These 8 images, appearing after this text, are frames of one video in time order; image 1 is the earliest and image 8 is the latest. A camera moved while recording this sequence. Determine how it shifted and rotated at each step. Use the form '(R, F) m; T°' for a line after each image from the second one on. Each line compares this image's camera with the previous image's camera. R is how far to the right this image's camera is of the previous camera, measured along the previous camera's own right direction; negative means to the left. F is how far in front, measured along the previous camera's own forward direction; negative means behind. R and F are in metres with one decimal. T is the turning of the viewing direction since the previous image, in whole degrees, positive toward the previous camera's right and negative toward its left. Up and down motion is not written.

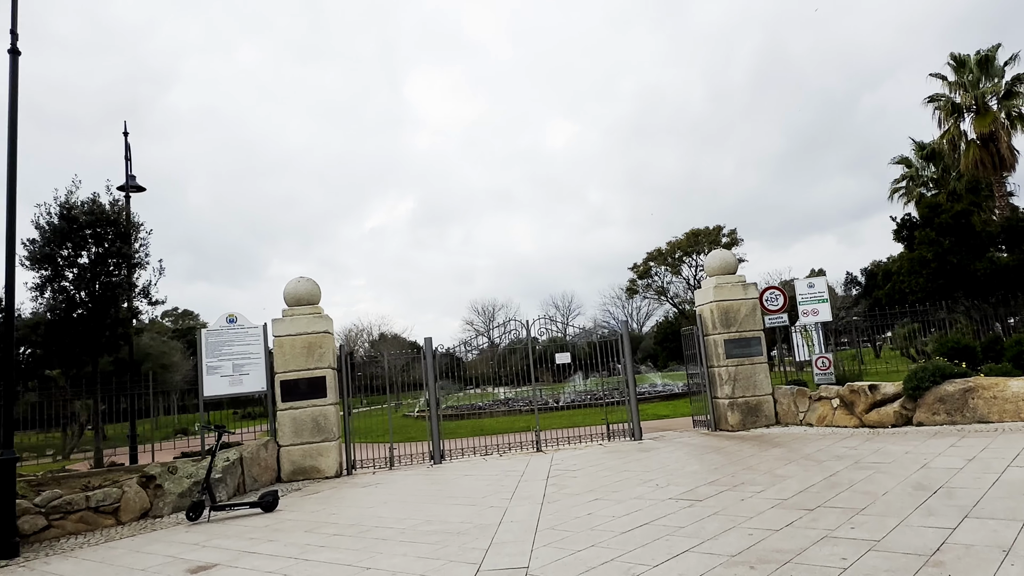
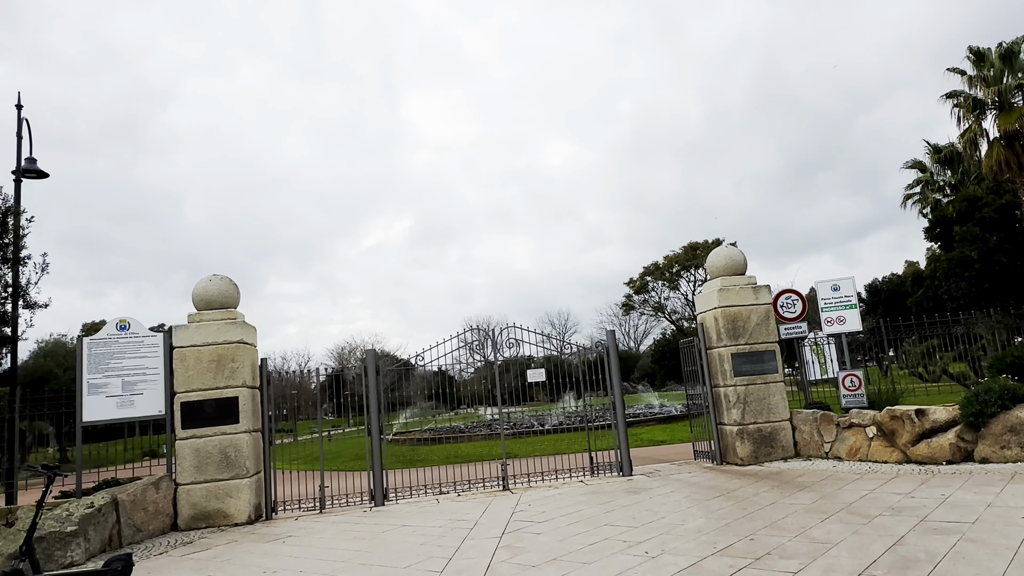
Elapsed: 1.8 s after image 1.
(+0.5, +1.9) m; 0°
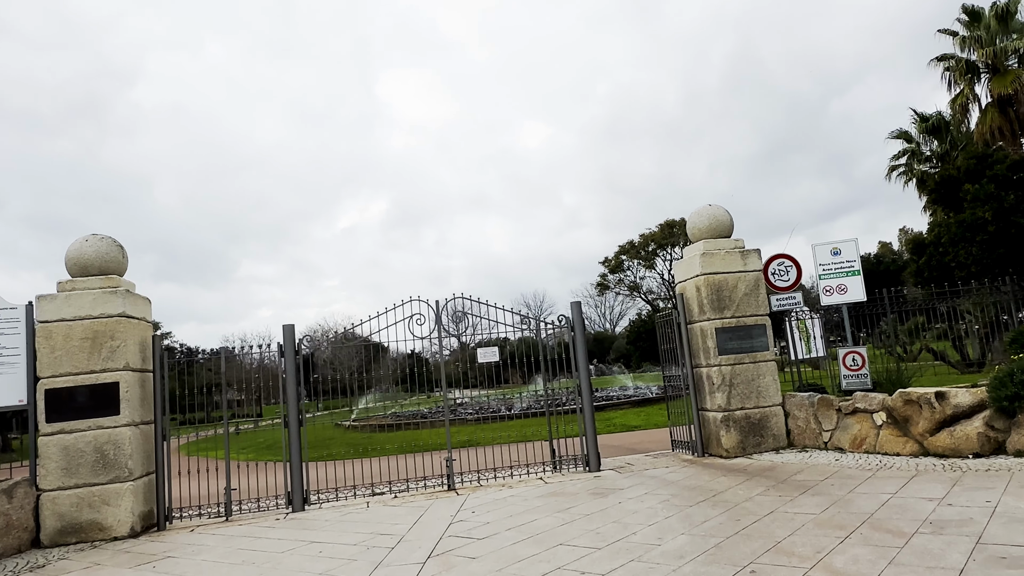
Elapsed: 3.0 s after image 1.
(+0.3, +1.4) m; +2°
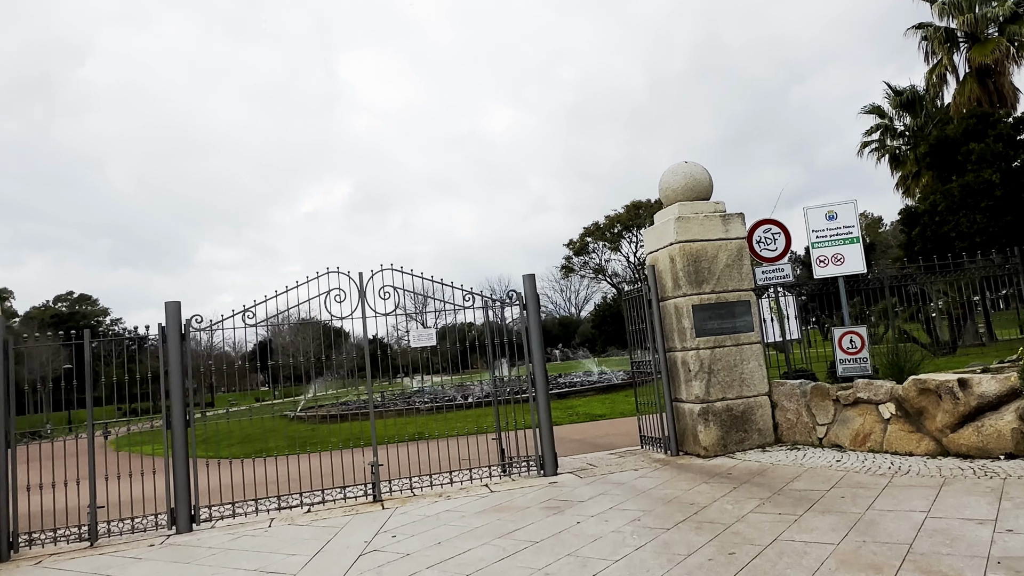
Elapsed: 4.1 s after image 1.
(+0.3, +1.3) m; +3°
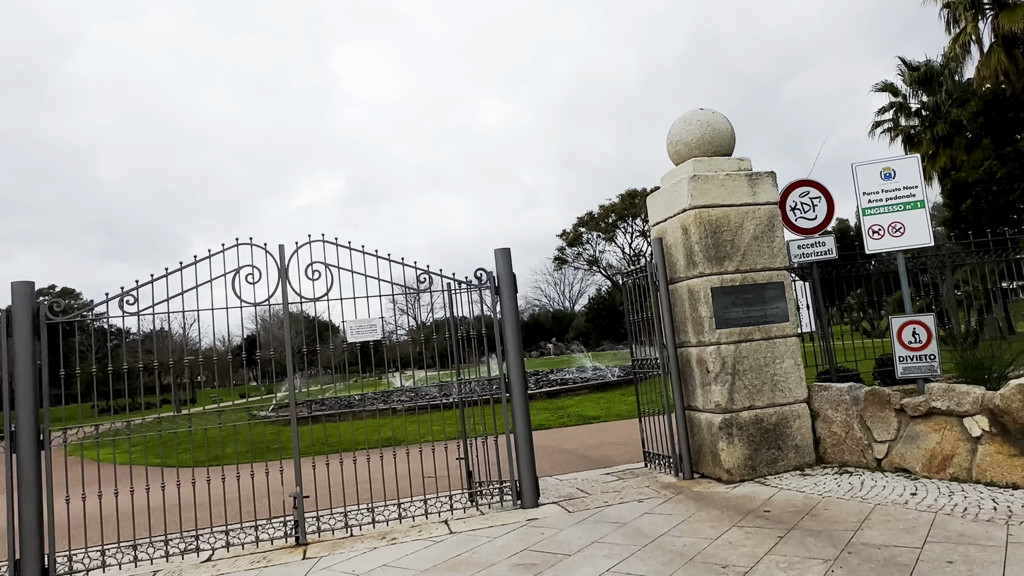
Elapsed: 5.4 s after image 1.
(+0.2, +1.5) m; 0°
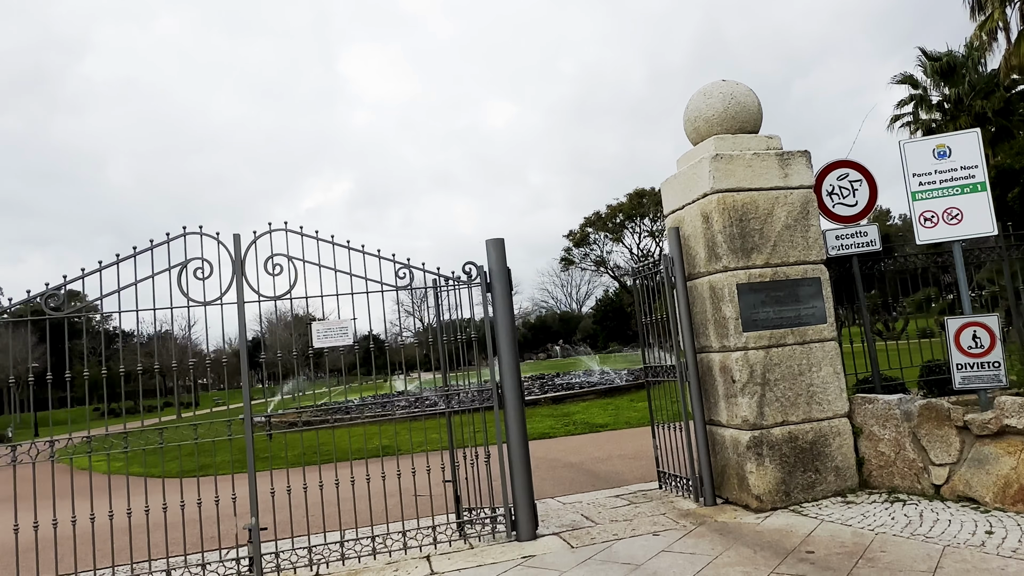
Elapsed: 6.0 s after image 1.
(+0.1, +0.7) m; -1°
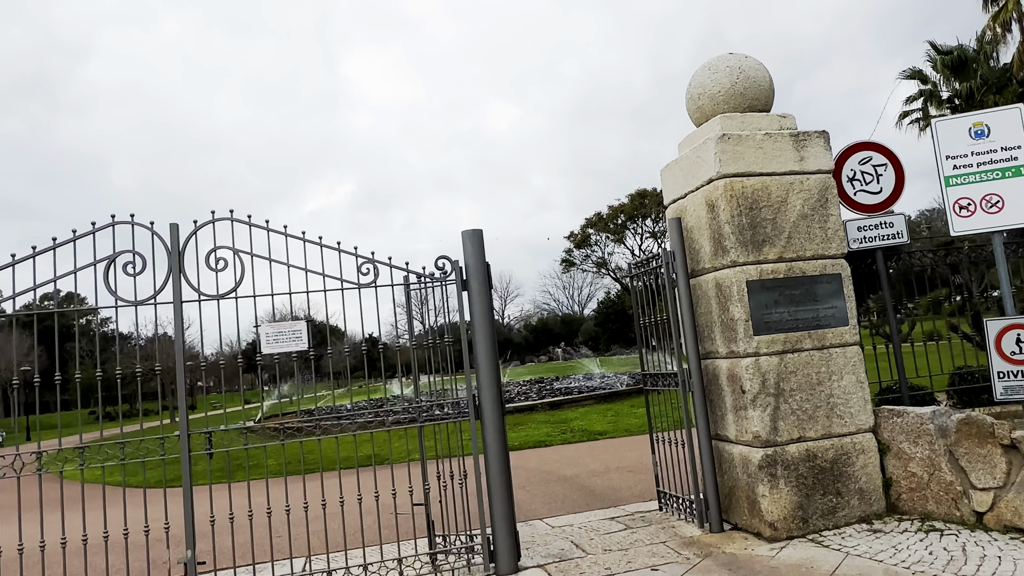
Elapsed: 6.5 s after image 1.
(+0.1, +0.5) m; 0°
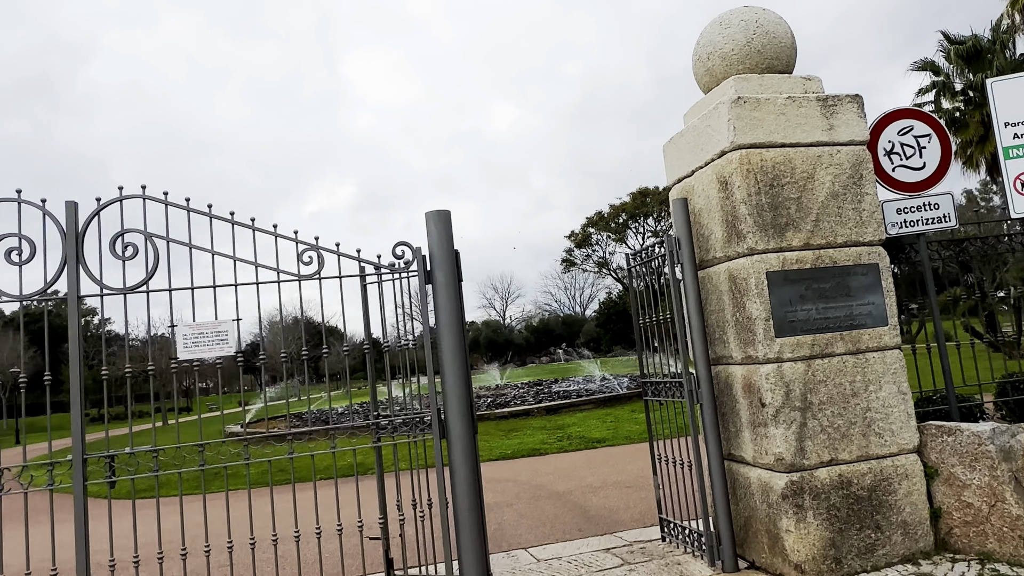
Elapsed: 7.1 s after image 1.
(+0.1, +0.7) m; 0°
